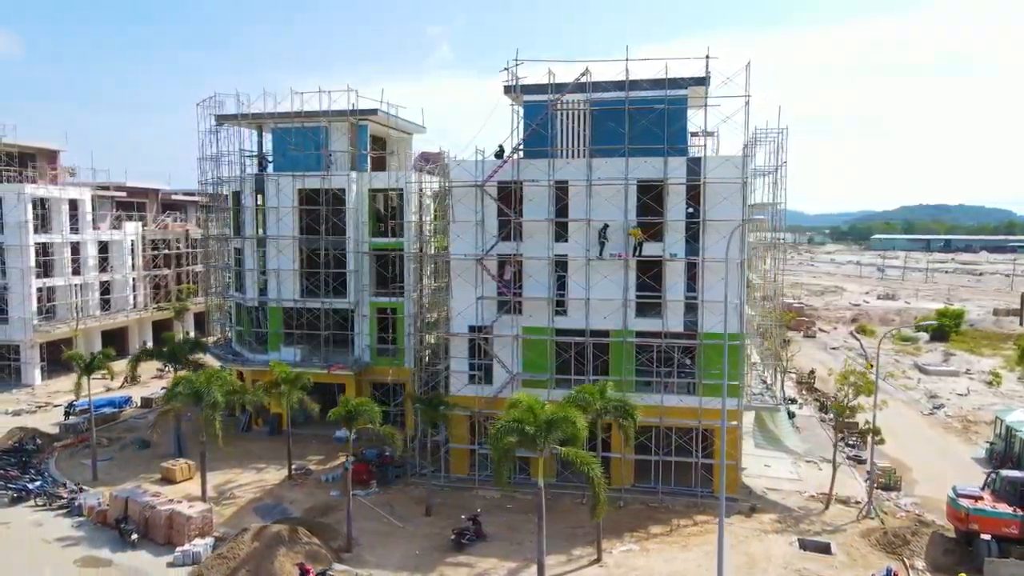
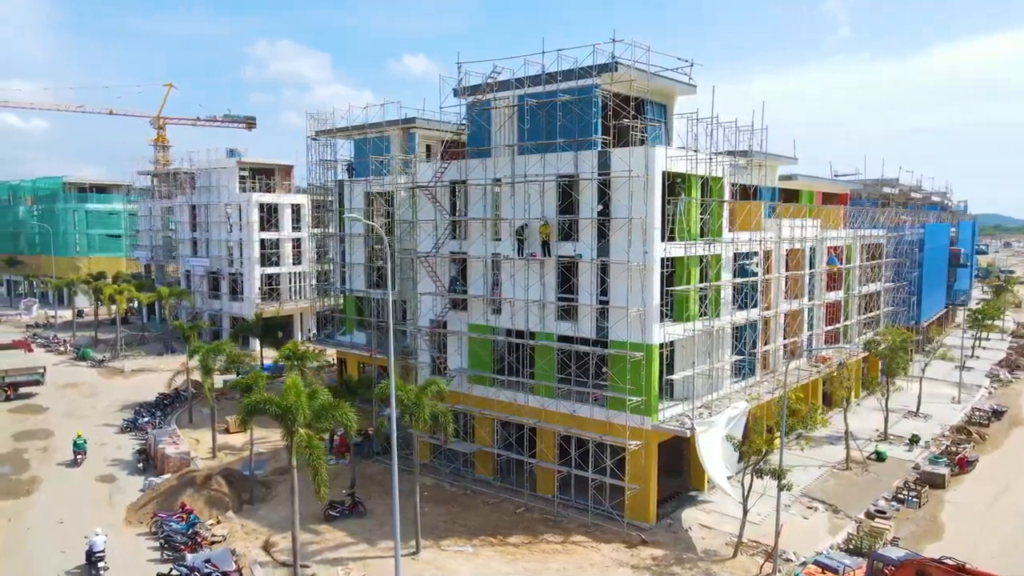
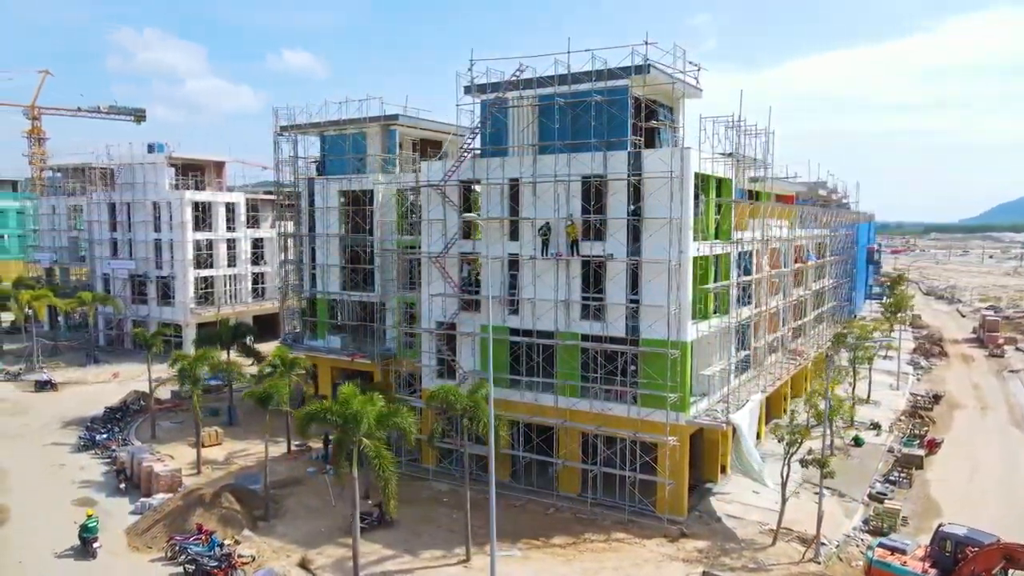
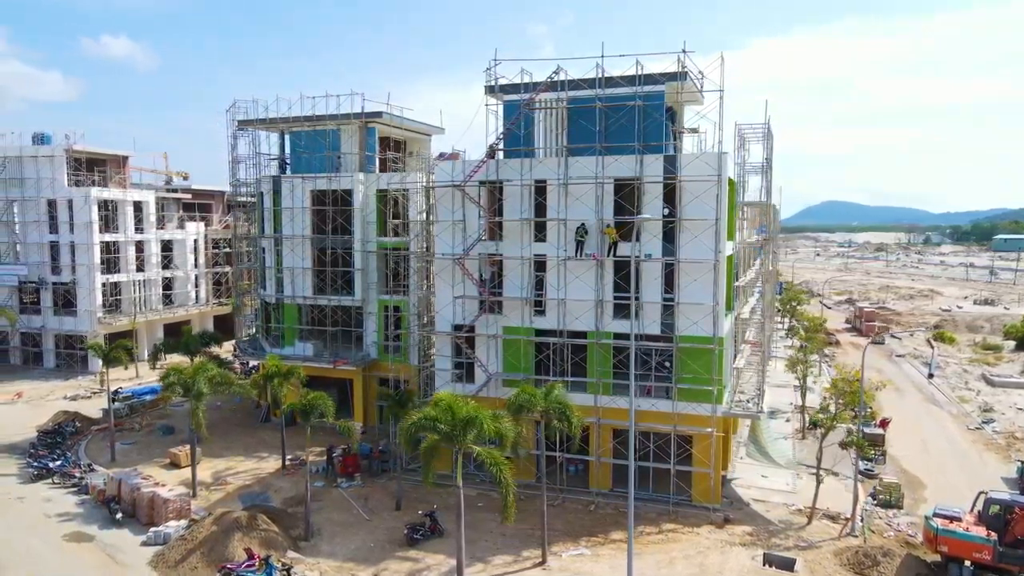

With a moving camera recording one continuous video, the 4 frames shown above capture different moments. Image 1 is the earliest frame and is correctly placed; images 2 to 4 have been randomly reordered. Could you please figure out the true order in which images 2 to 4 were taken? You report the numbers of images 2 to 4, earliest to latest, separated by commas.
4, 3, 2
